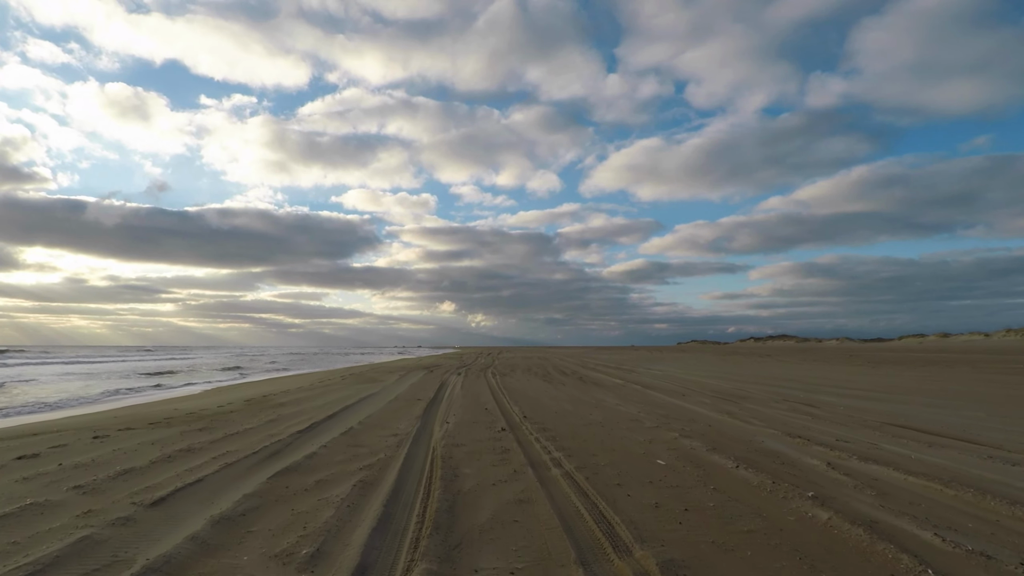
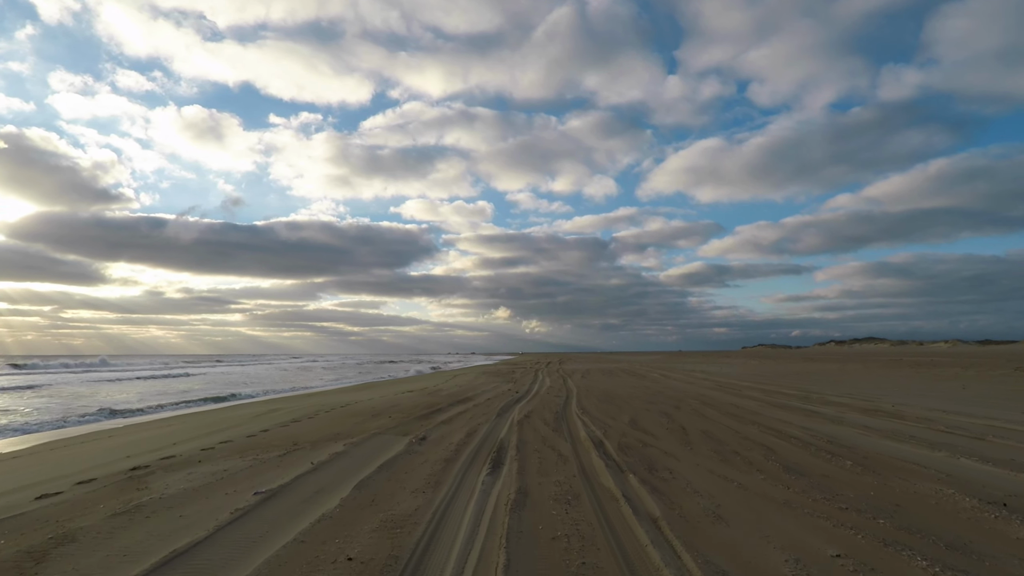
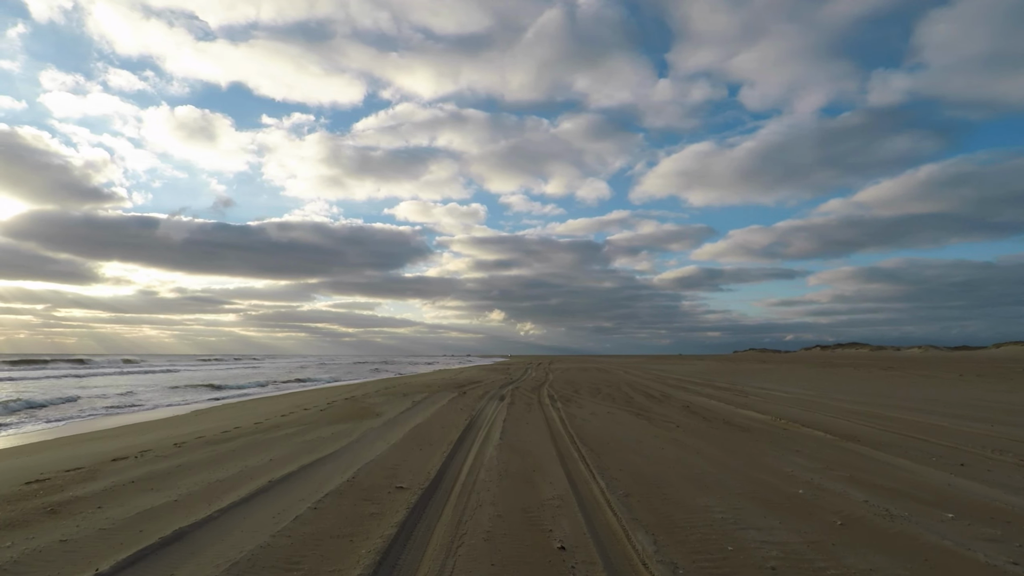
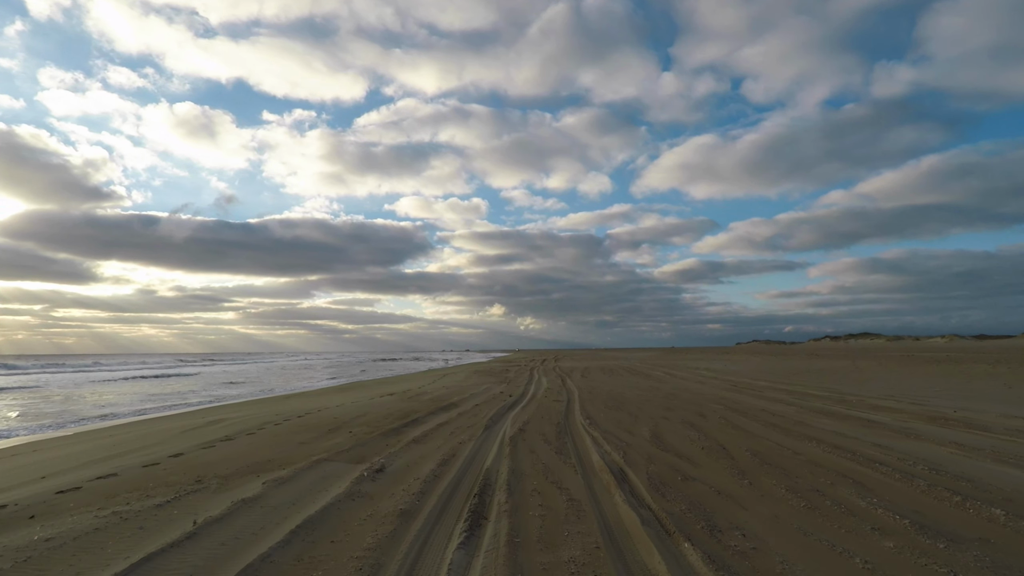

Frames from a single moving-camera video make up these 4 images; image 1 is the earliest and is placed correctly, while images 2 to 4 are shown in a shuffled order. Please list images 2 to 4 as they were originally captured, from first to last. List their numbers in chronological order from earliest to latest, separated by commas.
3, 2, 4
